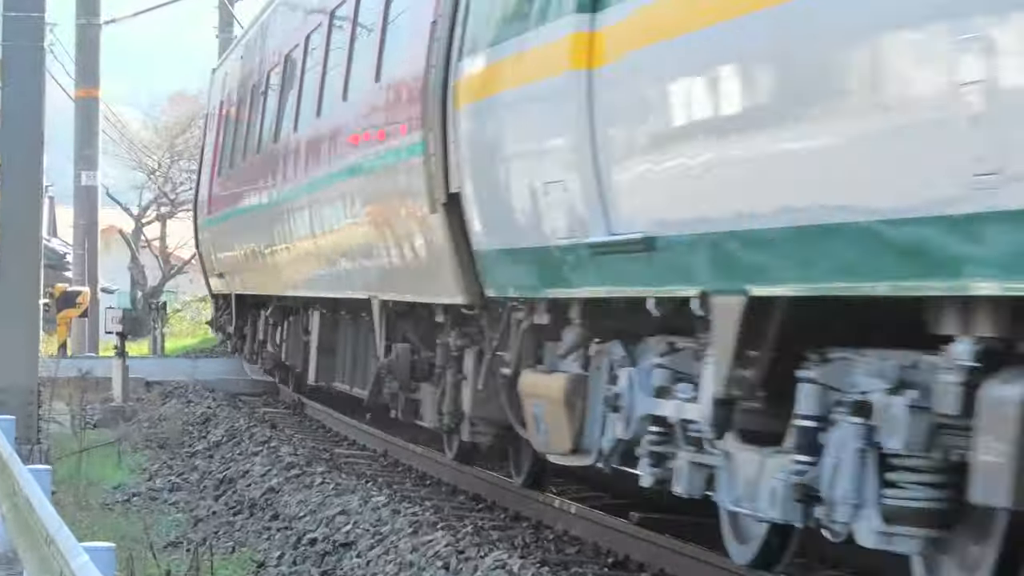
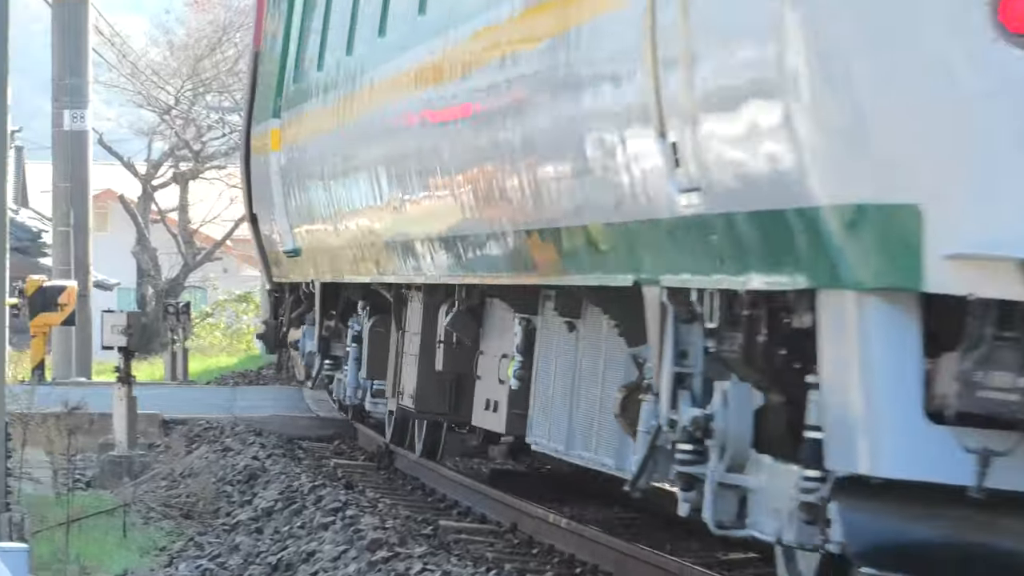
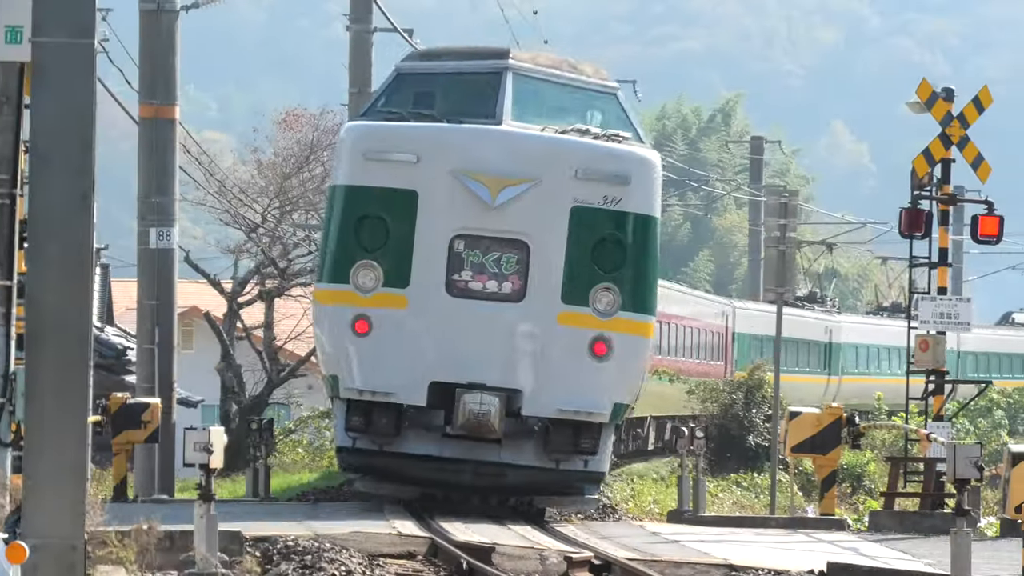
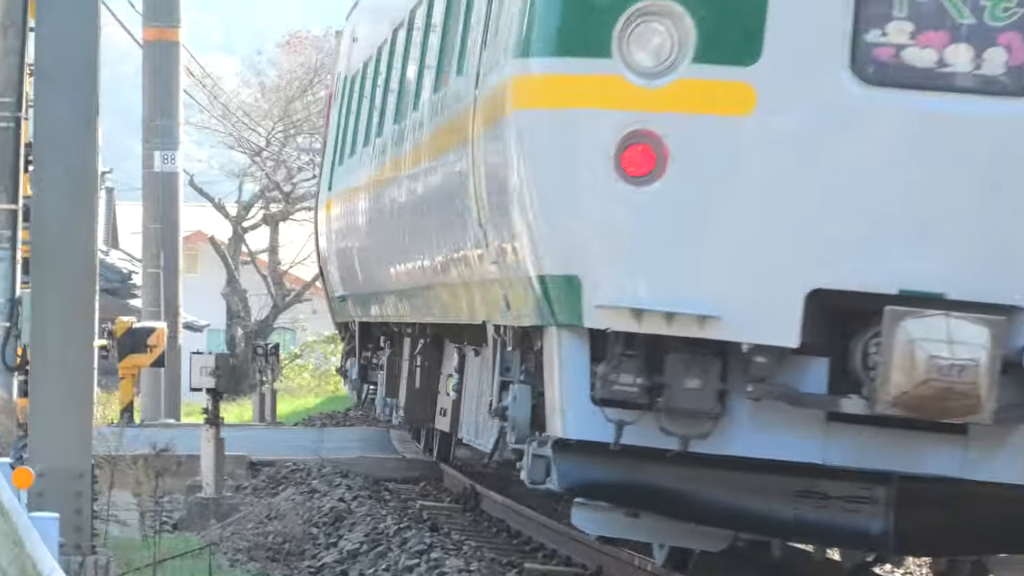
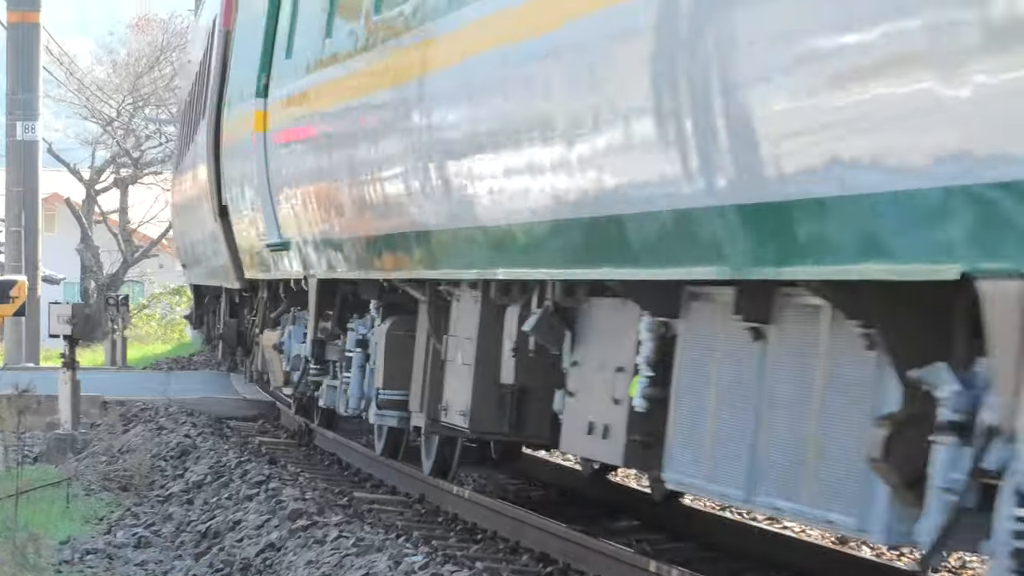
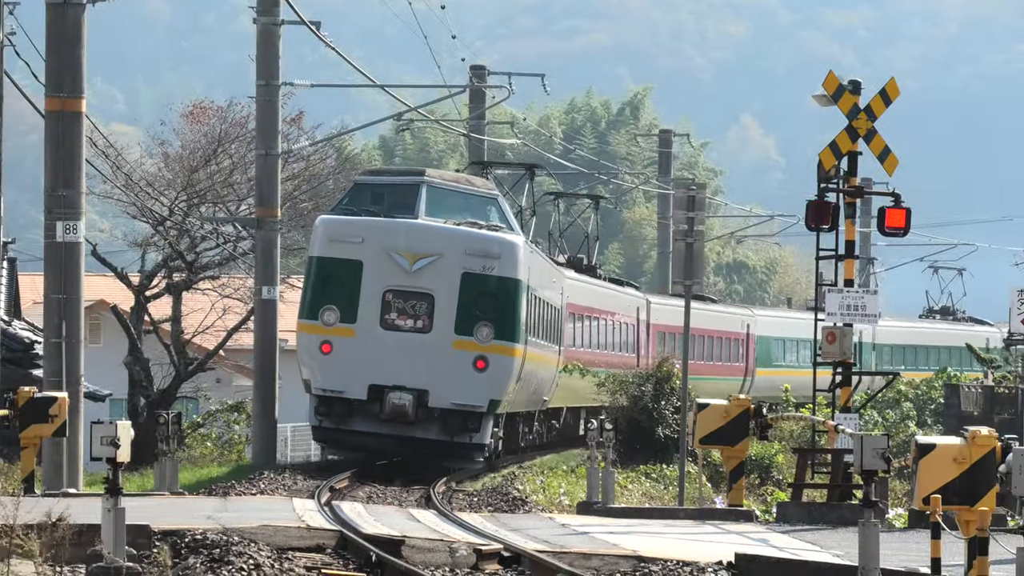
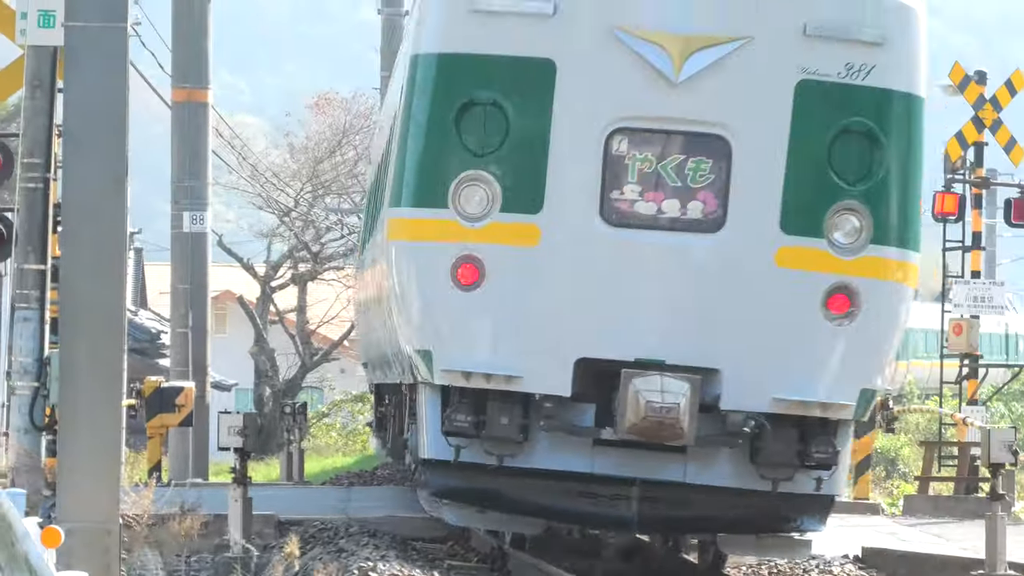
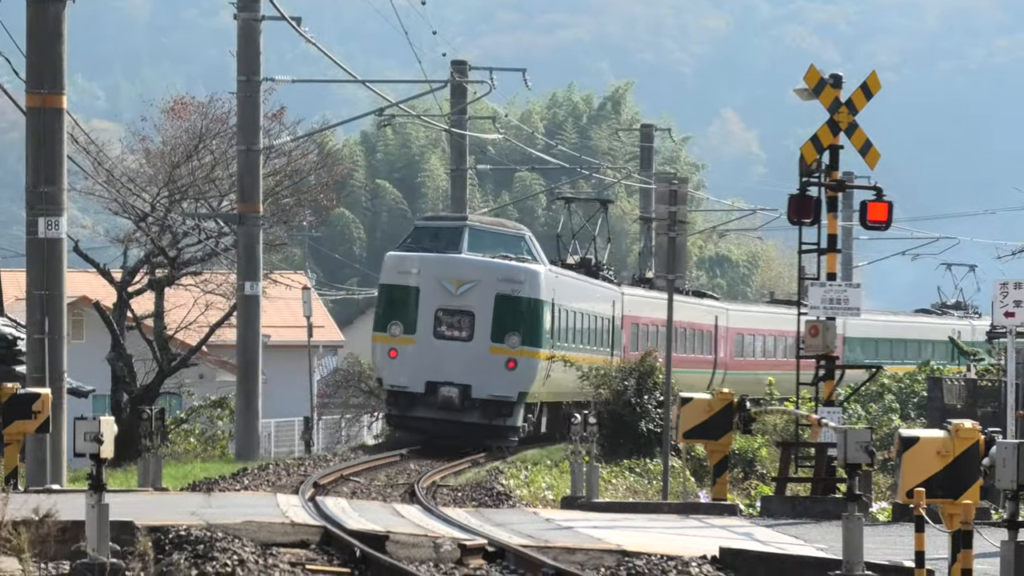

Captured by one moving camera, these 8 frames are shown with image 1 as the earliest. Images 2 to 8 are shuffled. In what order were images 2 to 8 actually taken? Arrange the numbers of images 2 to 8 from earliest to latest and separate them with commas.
5, 2, 4, 7, 3, 6, 8
